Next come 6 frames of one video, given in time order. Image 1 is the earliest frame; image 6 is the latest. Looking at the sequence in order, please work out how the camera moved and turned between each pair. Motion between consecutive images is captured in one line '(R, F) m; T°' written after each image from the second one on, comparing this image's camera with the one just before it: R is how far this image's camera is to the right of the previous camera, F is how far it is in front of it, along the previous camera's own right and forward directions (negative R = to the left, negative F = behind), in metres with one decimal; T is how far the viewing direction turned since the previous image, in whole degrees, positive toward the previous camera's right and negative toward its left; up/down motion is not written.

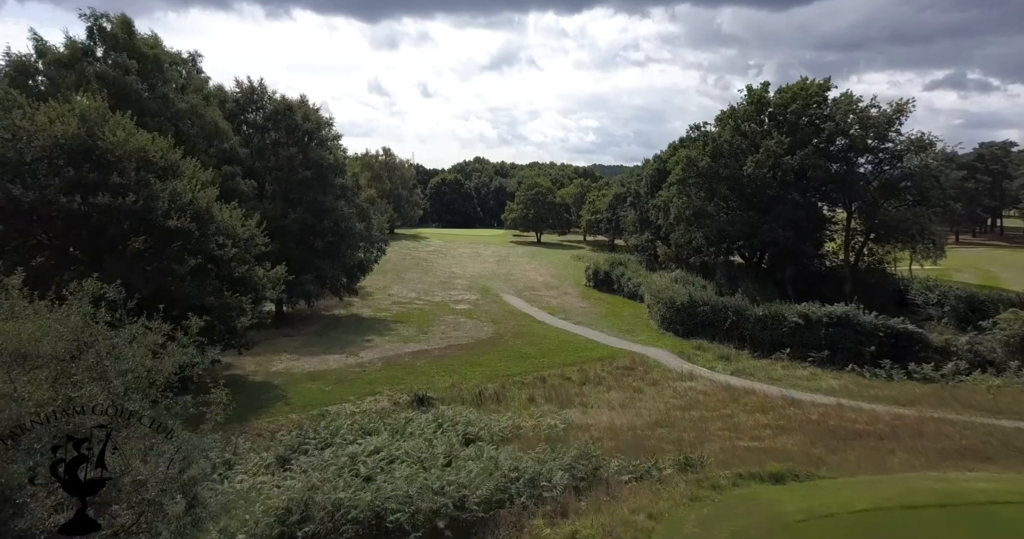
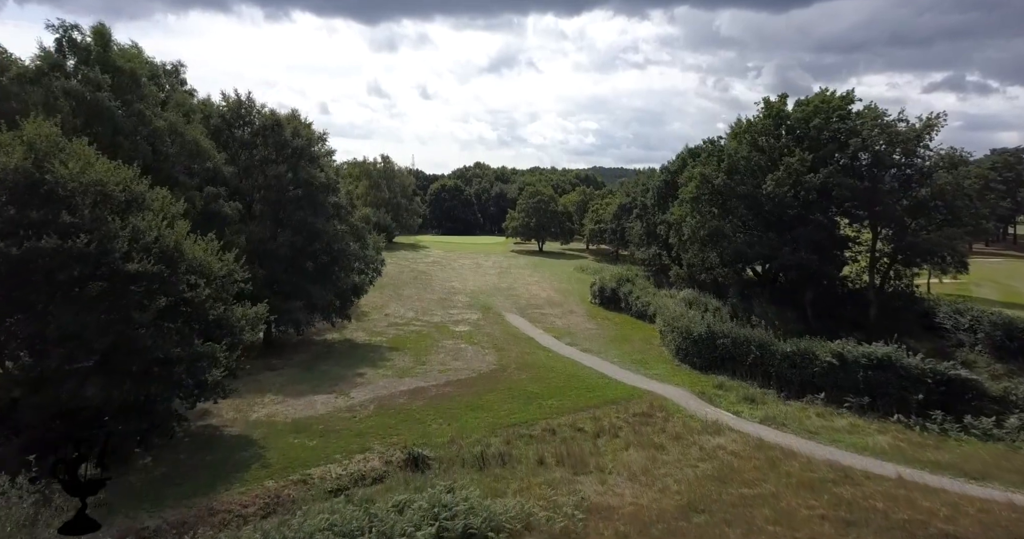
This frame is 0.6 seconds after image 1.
(-0.2, +1.8) m; 0°
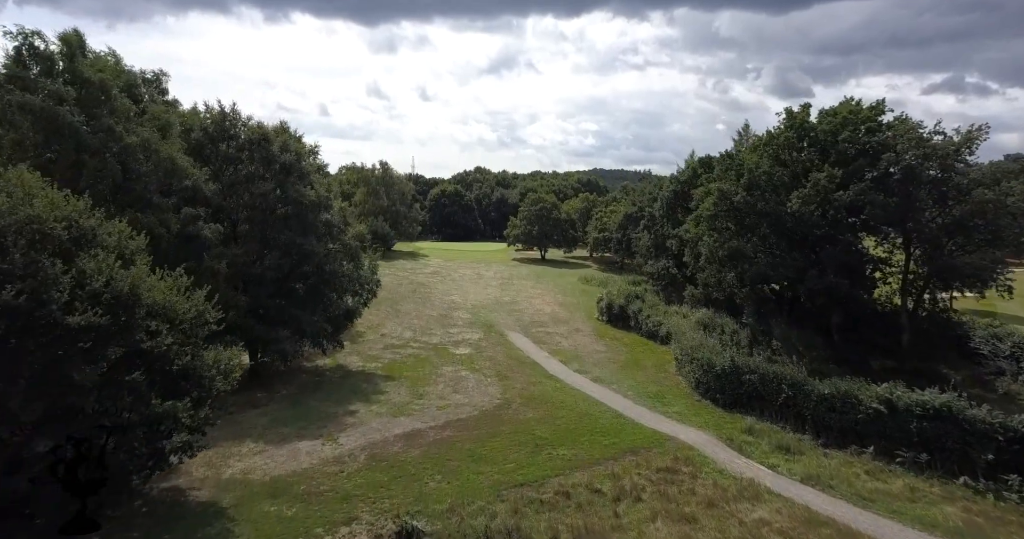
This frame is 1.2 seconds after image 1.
(-0.2, +1.9) m; 0°
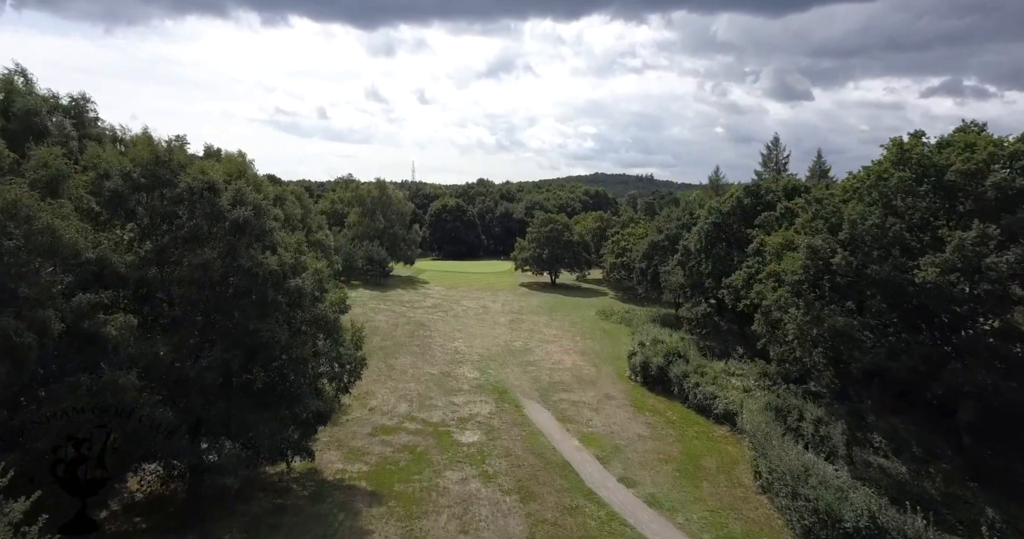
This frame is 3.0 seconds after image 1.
(-0.9, +6.4) m; 0°
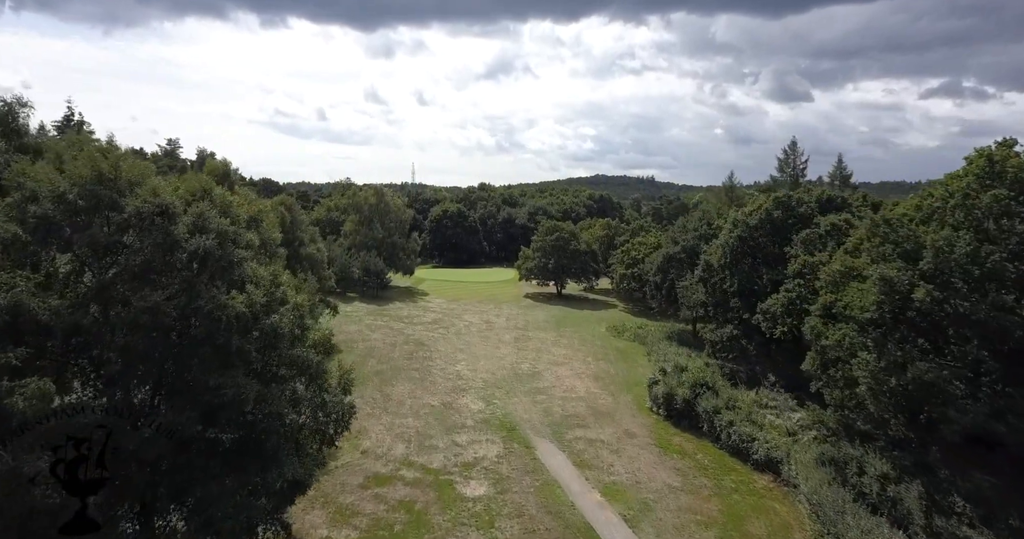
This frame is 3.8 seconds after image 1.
(-0.5, +3.2) m; 0°
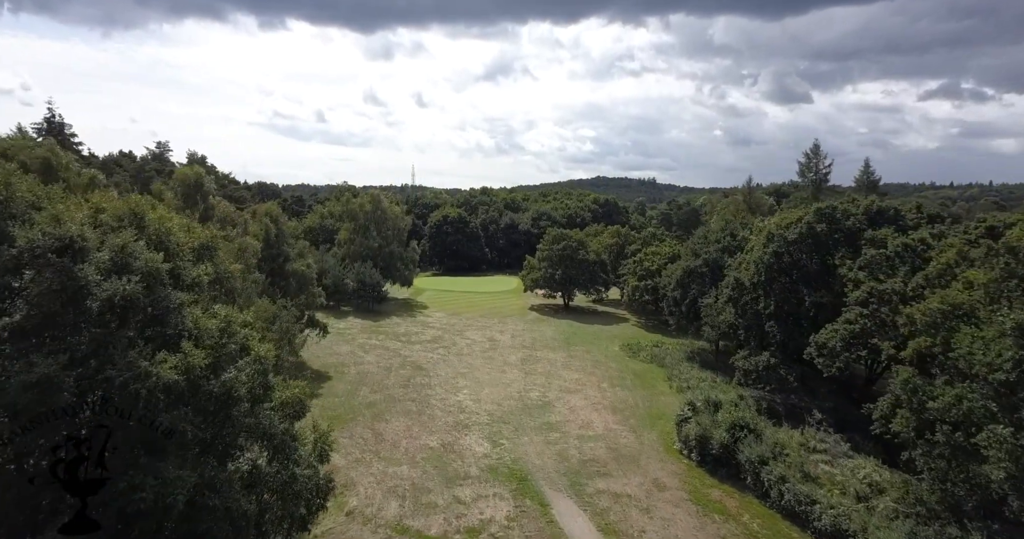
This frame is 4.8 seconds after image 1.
(-0.5, +3.8) m; 0°
